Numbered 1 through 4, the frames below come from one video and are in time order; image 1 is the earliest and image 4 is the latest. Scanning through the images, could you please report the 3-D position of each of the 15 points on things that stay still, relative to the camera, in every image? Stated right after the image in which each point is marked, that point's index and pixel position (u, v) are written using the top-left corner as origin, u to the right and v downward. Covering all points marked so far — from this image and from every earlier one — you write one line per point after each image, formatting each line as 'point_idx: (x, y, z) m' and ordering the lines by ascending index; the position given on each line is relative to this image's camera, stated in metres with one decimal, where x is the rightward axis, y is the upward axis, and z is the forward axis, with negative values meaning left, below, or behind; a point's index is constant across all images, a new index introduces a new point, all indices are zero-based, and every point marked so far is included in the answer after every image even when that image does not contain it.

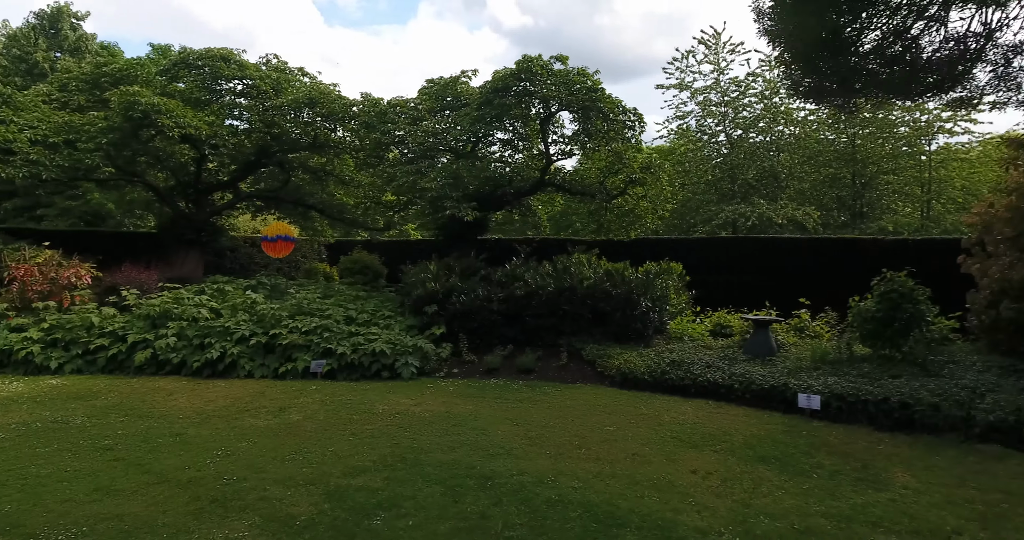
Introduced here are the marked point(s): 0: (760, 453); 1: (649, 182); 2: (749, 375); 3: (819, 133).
0: (+1.6, -1.2, +4.0) m
1: (+2.1, +1.3, +8.9) m
2: (+2.1, -1.0, +5.4) m
3: (+9.9, +4.4, +19.1) m
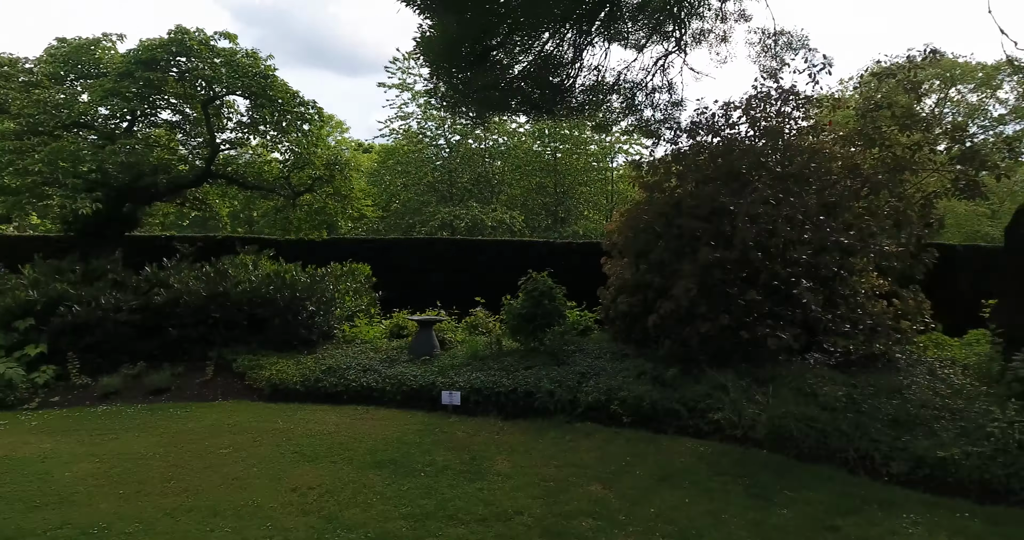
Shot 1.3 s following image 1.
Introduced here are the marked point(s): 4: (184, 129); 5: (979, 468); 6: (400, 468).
0: (-0.9, -1.2, +3.9) m
1: (-2.5, +1.3, +8.6) m
2: (-1.0, -1.0, +5.4) m
3: (+0.5, +4.4, +21.1) m
4: (-4.3, +1.8, +7.7) m
5: (+2.7, -1.2, +3.5) m
6: (-0.7, -1.3, +3.8) m
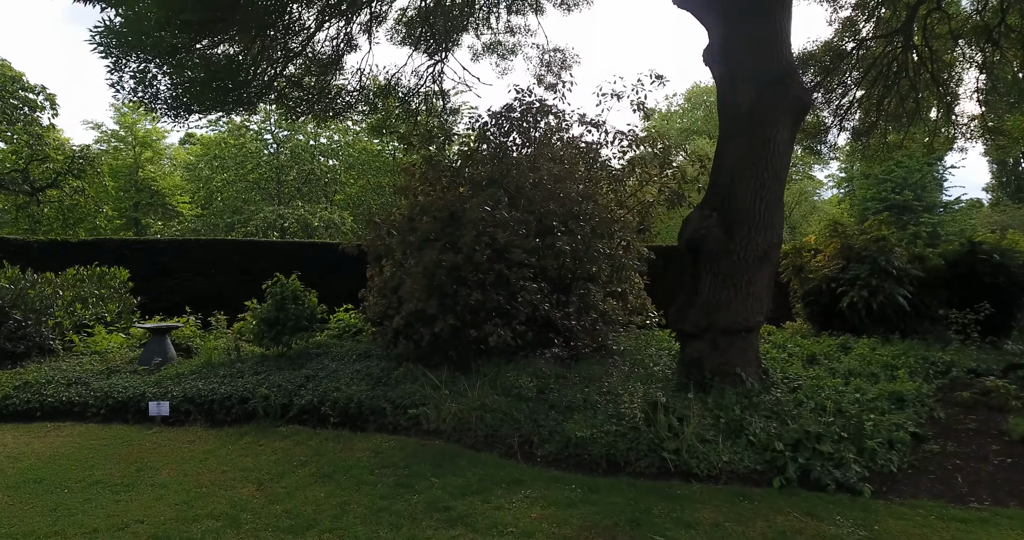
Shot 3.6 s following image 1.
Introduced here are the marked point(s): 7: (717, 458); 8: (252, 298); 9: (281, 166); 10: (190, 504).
0: (-3.0, -1.3, +3.7) m
1: (-5.6, +1.3, +7.9) m
2: (-3.4, -1.0, +5.1) m
3: (-5.3, +4.4, +20.7) m
4: (-7.1, +1.7, +6.6) m
5: (+0.6, -1.2, +4.0) m
6: (-2.8, -1.3, +3.6) m
7: (+1.3, -1.2, +3.8) m
8: (-3.7, -0.4, +8.9) m
9: (-7.6, +3.4, +19.5) m
10: (-1.8, -1.3, +3.3) m
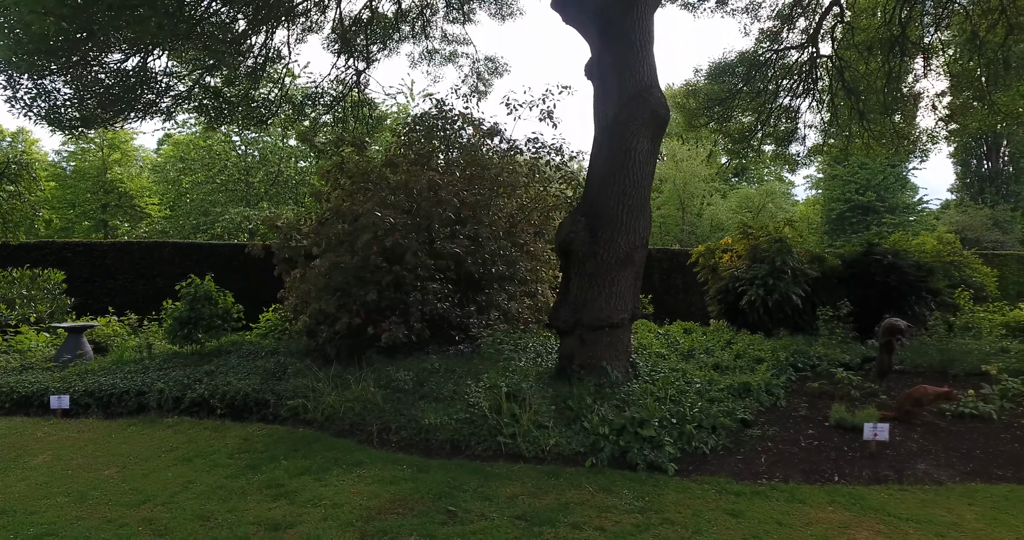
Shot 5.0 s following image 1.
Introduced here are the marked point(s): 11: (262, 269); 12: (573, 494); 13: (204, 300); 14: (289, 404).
0: (-4.1, -1.3, +4.0) m
1: (-6.7, +1.2, +8.2) m
2: (-4.5, -1.0, +5.5) m
3: (-6.6, +4.3, +21.0) m
4: (-8.2, +1.7, +6.9) m
5: (-0.4, -1.2, +4.4) m
6: (-3.9, -1.3, +3.9) m
7: (+0.2, -1.2, +4.3) m
8: (-4.9, -0.4, +9.3) m
9: (-8.9, +3.3, +19.8) m
10: (-2.9, -1.3, +3.7) m
11: (-4.0, 0.0, +9.4) m
12: (+0.4, -1.4, +3.6) m
13: (-3.4, -0.3, +6.6) m
14: (-1.9, -1.1, +5.1) m
